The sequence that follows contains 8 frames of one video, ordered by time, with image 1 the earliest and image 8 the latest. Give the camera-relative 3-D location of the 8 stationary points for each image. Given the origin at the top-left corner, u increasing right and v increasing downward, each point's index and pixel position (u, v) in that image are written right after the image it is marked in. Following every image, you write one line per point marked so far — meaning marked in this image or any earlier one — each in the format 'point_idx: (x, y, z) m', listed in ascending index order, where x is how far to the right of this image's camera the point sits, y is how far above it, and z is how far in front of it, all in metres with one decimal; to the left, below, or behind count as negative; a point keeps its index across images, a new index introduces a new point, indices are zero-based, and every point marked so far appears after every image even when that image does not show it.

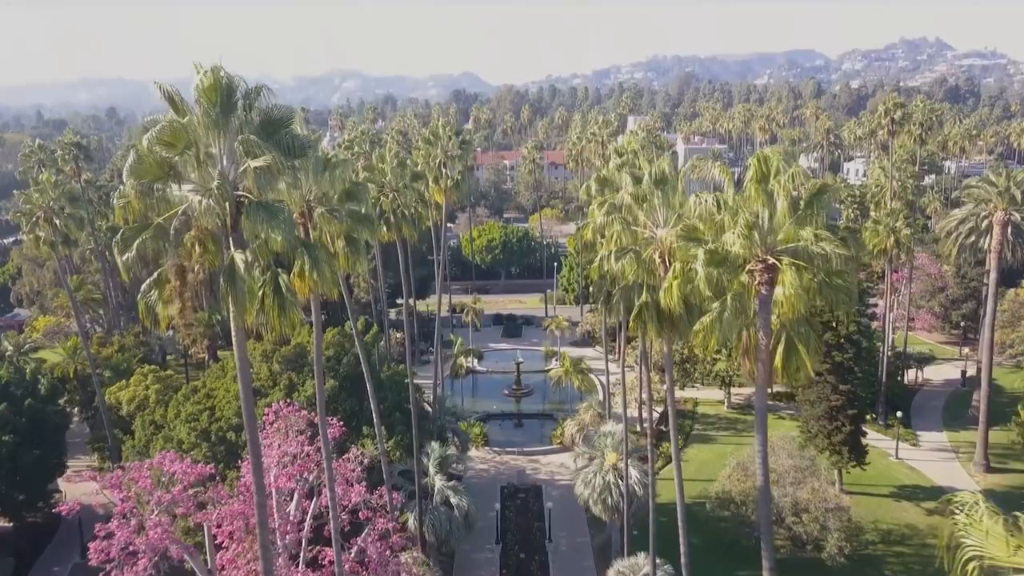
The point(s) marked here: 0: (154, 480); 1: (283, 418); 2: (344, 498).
0: (-7.1, -3.8, +15.3) m
1: (-5.4, -3.0, +18.0) m
2: (-3.9, -4.9, +18.0) m
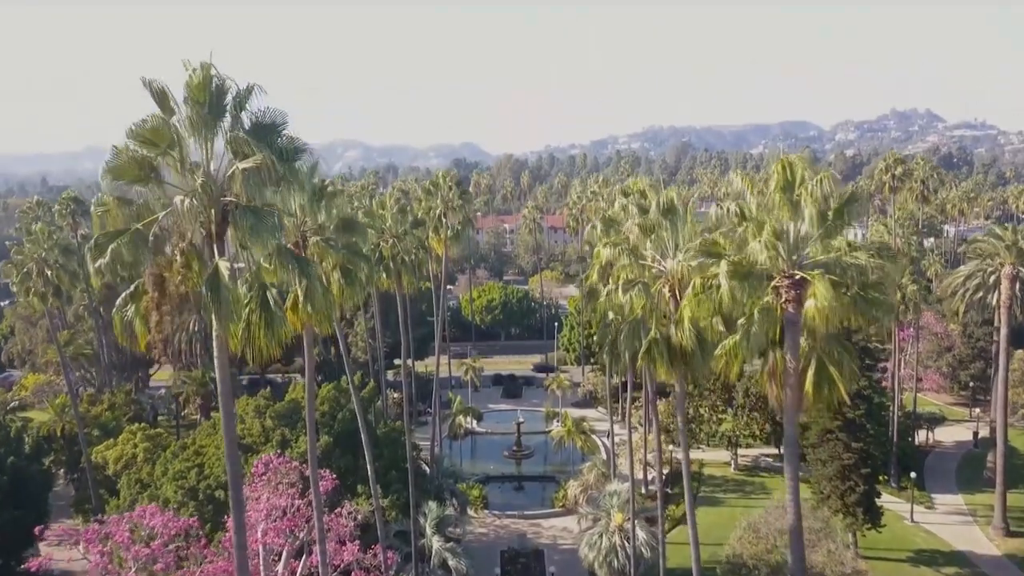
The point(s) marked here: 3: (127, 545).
0: (-7.0, -4.5, +14.4) m
1: (-5.3, -4.0, +17.1) m
2: (-3.9, -5.9, +17.0) m
3: (-6.8, -4.5, +13.7) m
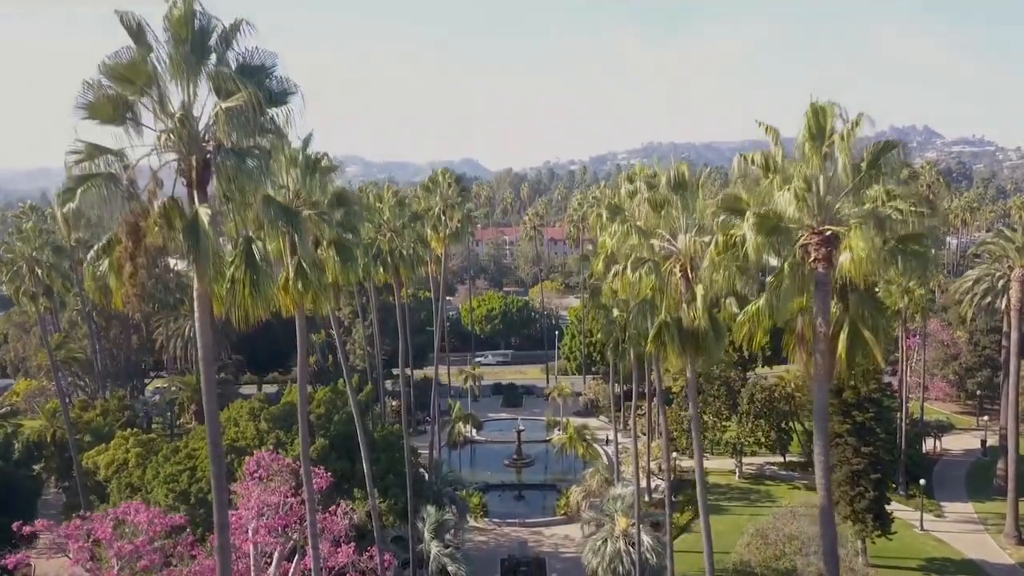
0: (-7.0, -4.3, +13.7) m
1: (-5.3, -3.8, +16.5) m
2: (-3.9, -5.7, +16.3) m
3: (-6.8, -4.3, +13.1) m
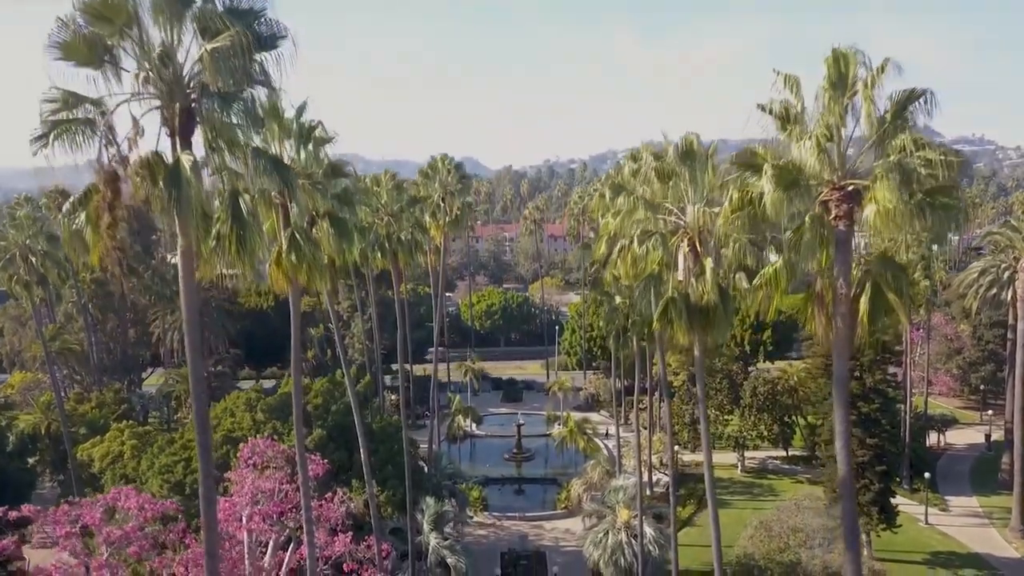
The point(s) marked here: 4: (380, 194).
0: (-7.0, -3.9, +13.3) m
1: (-5.3, -3.4, +16.1) m
2: (-3.8, -5.3, +15.9) m
3: (-6.8, -3.9, +12.7) m
4: (-3.4, +2.4, +19.8) m
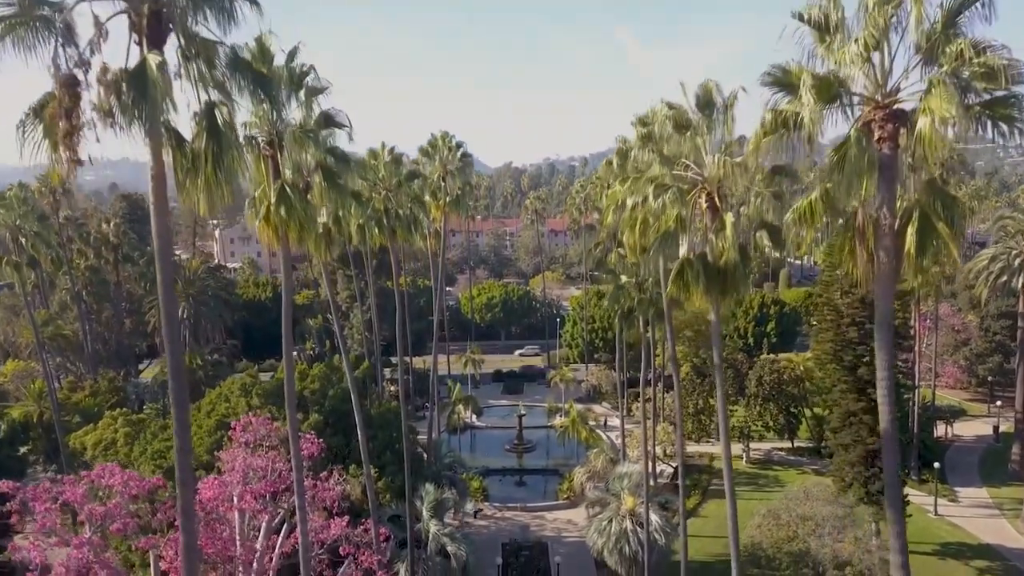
0: (-6.9, -3.4, +12.7) m
1: (-5.2, -2.9, +15.5) m
2: (-3.8, -4.8, +15.3) m
3: (-6.7, -3.4, +12.1) m
4: (-3.3, +3.0, +19.2) m
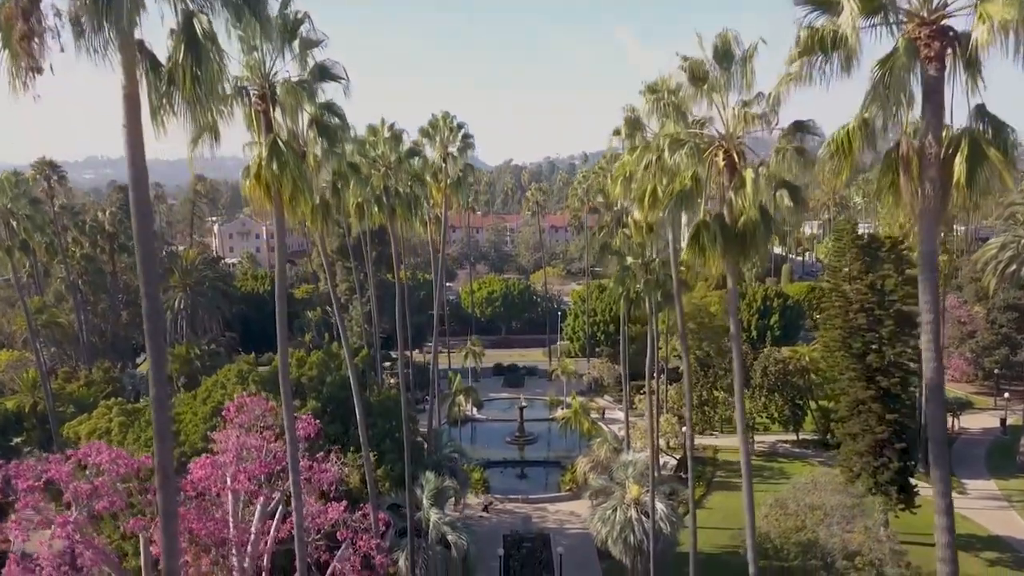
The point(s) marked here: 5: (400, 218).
0: (-6.9, -2.9, +12.2) m
1: (-5.1, -2.4, +15.0) m
2: (-3.7, -4.3, +14.8) m
3: (-6.7, -2.9, +11.6) m
4: (-3.3, +3.5, +18.7) m
5: (-2.8, +1.7, +19.4) m
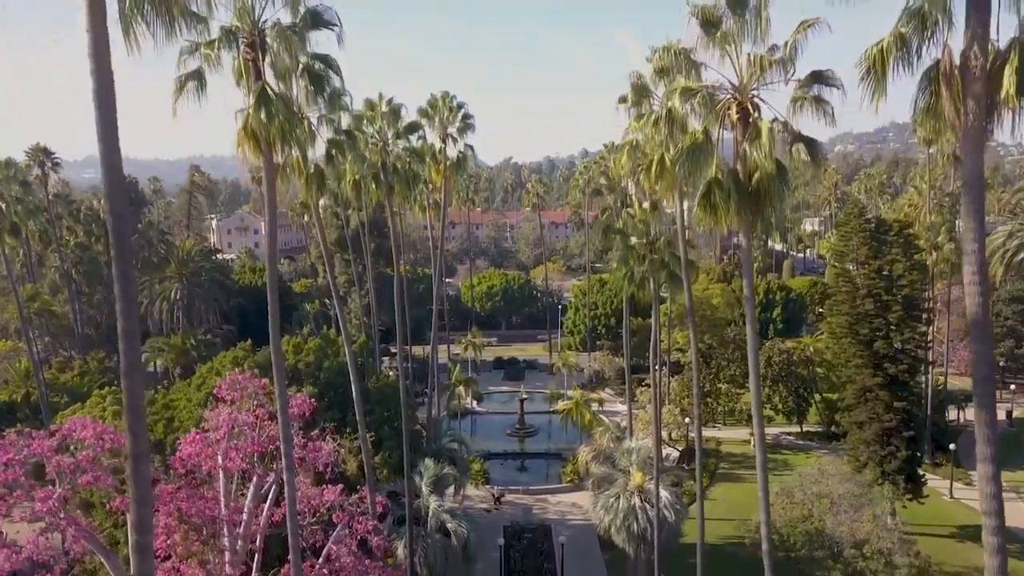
0: (-6.8, -2.5, +11.7) m
1: (-5.1, -2.0, +14.5) m
2: (-3.7, -3.9, +14.4) m
3: (-6.6, -2.5, +11.1) m
4: (-3.2, +3.9, +18.2) m
5: (-2.8, +2.2, +18.9) m
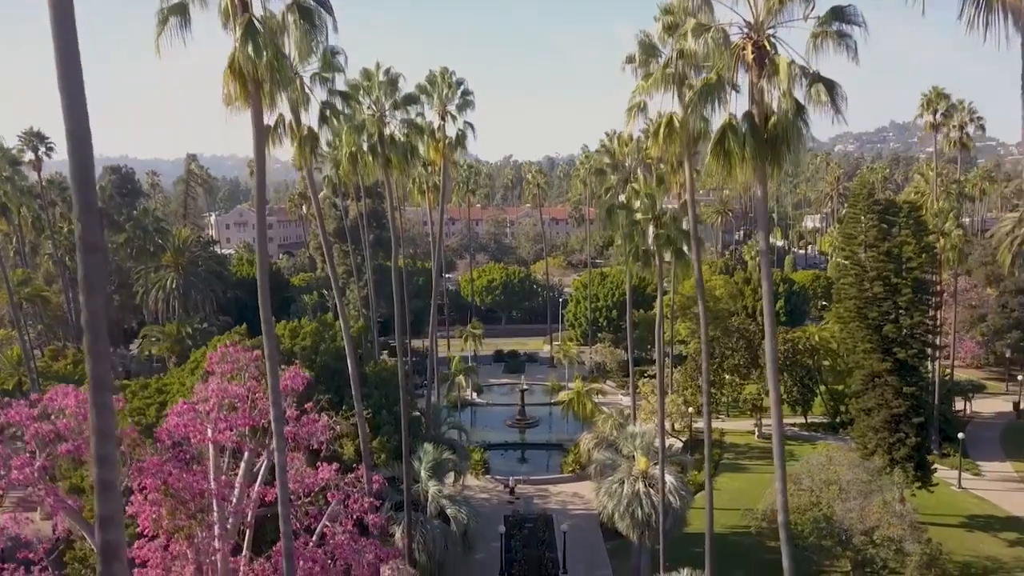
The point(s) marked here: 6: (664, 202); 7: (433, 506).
0: (-6.8, -1.9, +11.2) m
1: (-5.1, -1.4, +14.0) m
2: (-3.7, -3.3, +13.8) m
3: (-6.6, -1.9, +10.6) m
4: (-3.2, +4.5, +17.7) m
5: (-2.7, +2.7, +18.4) m
6: (+3.6, +2.0, +18.2) m
7: (-2.0, -5.5, +19.6) m
